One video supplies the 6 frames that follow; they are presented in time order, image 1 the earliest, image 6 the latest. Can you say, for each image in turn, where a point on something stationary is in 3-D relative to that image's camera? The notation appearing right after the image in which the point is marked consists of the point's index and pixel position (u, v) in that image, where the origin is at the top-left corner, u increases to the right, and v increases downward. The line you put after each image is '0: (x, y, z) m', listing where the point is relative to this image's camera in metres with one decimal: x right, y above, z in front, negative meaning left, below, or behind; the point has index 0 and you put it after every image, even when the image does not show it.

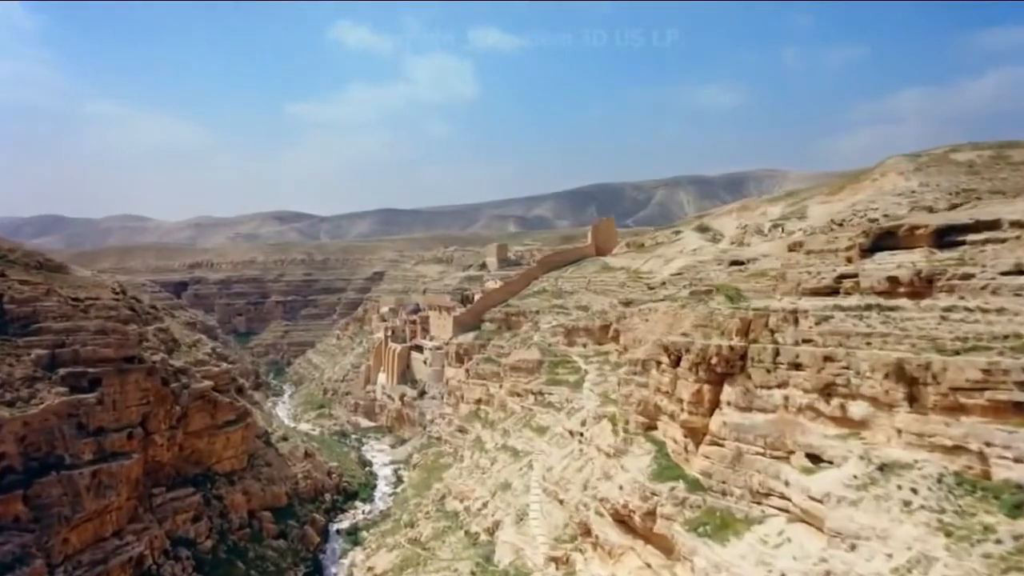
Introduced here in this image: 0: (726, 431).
0: (+4.2, -2.8, +14.9) m
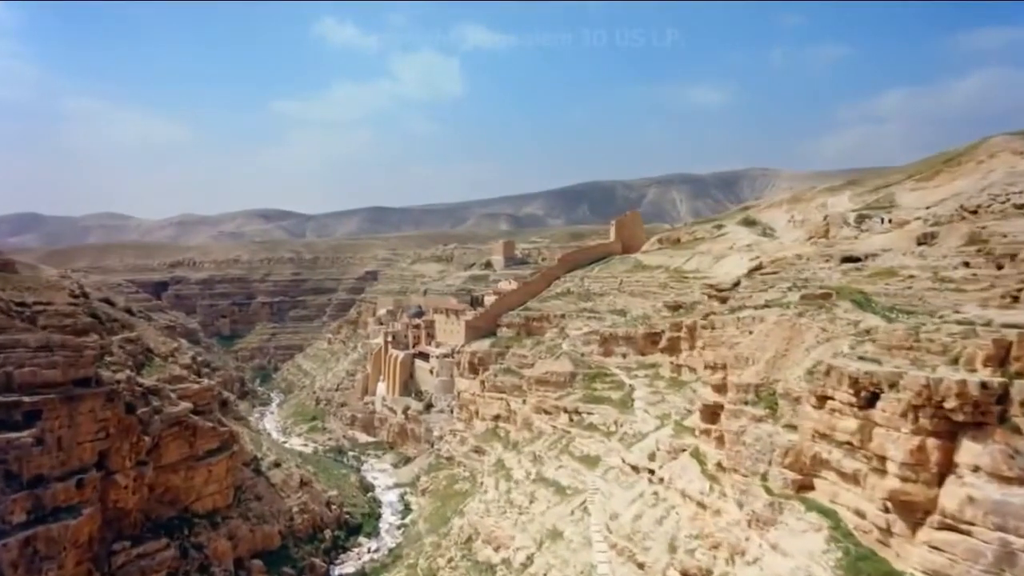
0: (+5.9, -2.9, +9.7) m
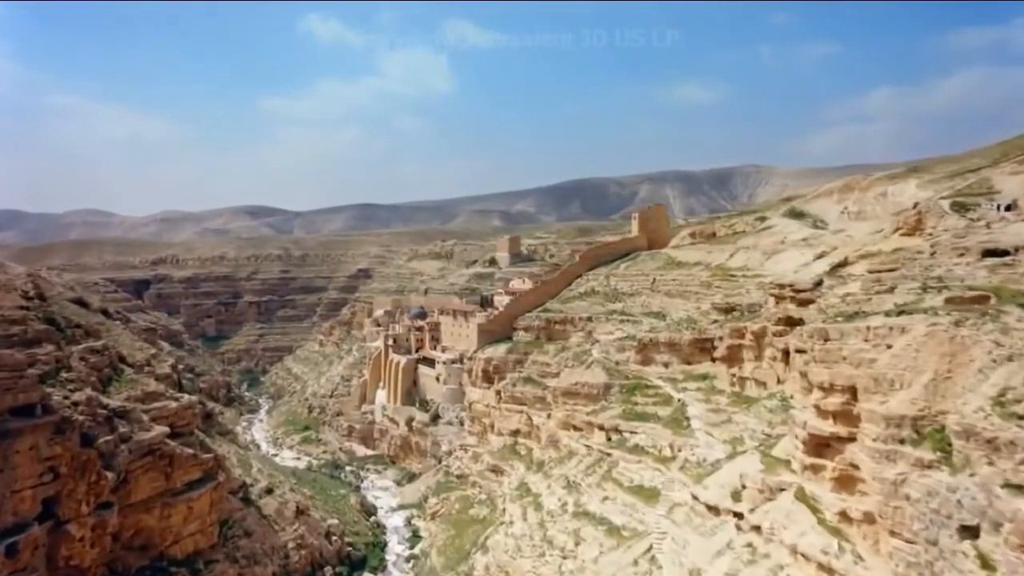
0: (+7.4, -2.9, +5.5) m
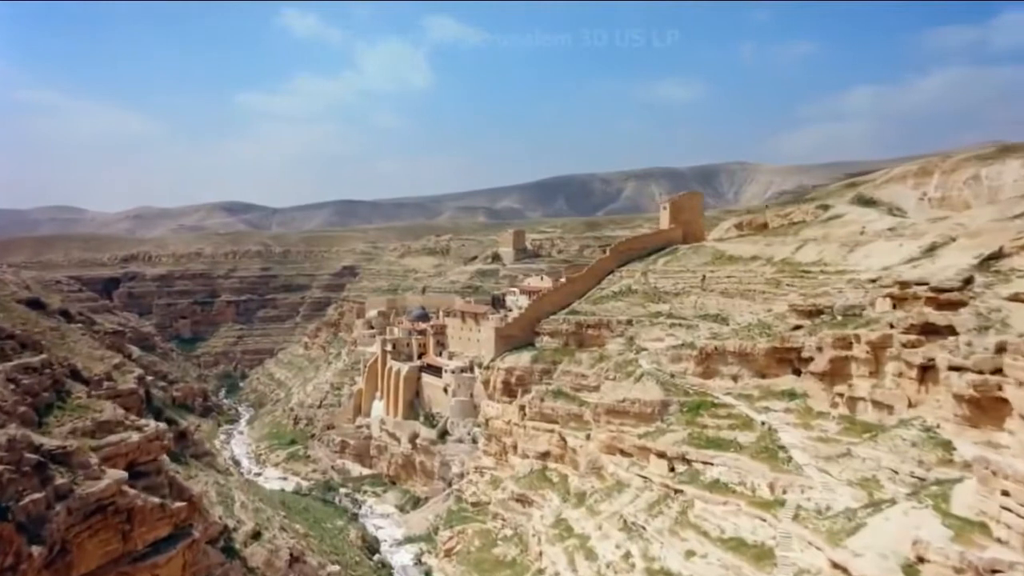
0: (+9.3, -2.9, +0.7) m
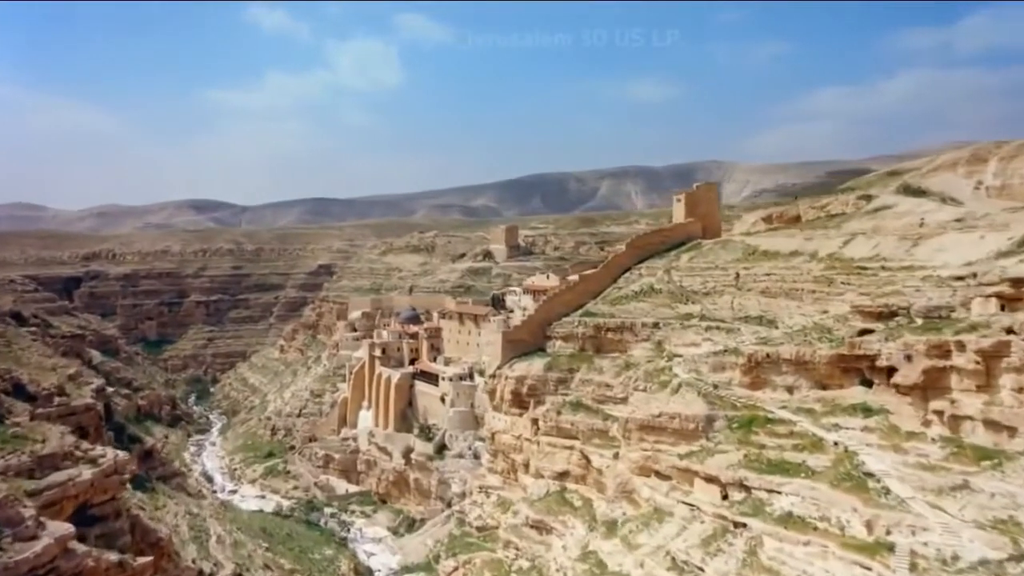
0: (+10.9, -2.9, -2.4) m
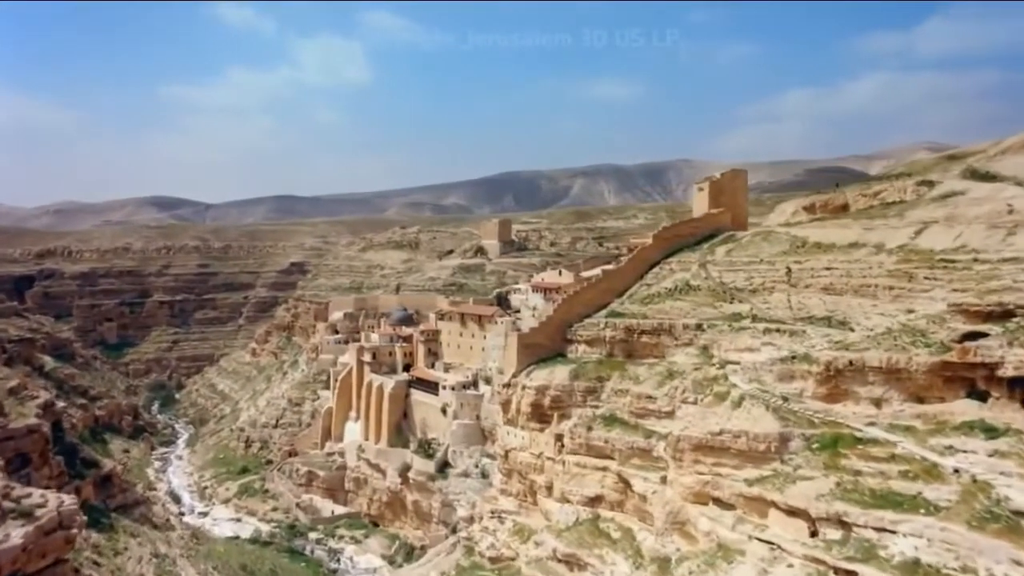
0: (+12.8, -2.8, -5.6) m
